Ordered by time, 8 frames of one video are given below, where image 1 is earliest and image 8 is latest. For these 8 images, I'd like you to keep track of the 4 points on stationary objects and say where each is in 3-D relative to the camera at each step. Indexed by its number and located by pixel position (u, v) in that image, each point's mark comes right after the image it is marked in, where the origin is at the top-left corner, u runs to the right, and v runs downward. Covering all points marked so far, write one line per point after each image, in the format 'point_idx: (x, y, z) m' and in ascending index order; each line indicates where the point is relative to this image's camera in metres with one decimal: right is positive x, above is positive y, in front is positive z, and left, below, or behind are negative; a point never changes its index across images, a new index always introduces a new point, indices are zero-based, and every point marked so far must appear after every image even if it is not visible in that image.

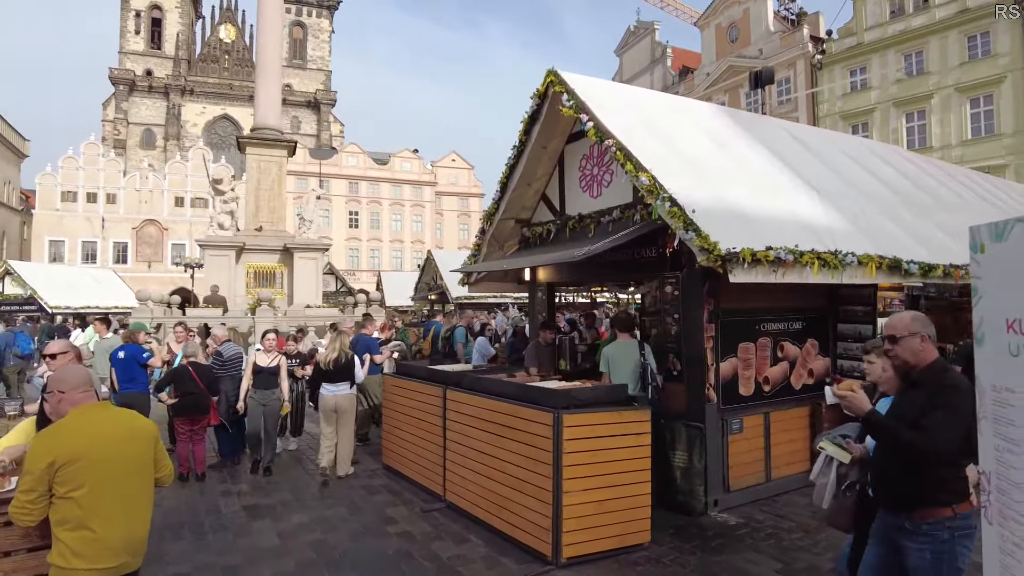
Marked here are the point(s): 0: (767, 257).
0: (+2.0, +0.2, +5.1) m
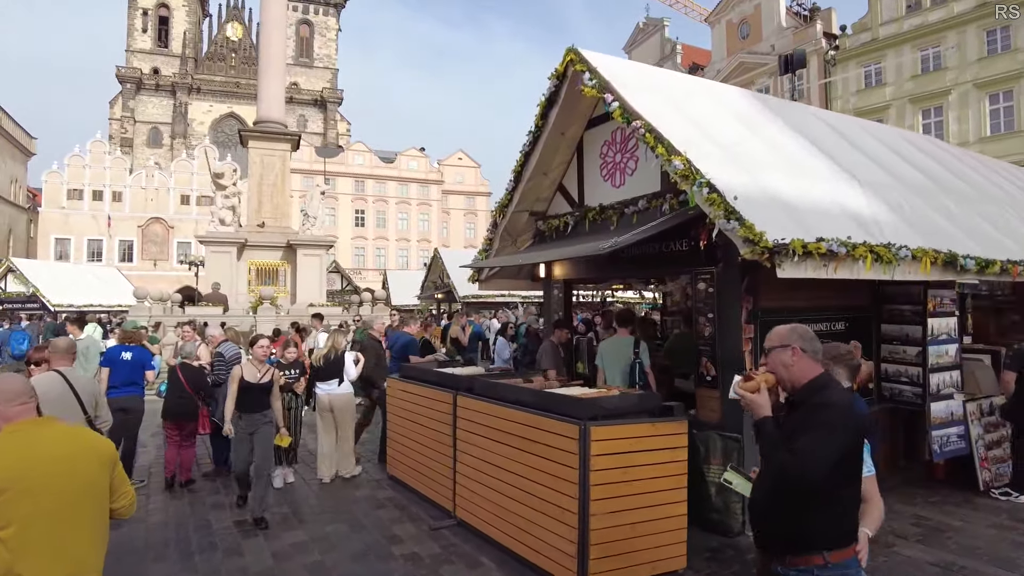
0: (+2.1, +0.3, +4.5) m
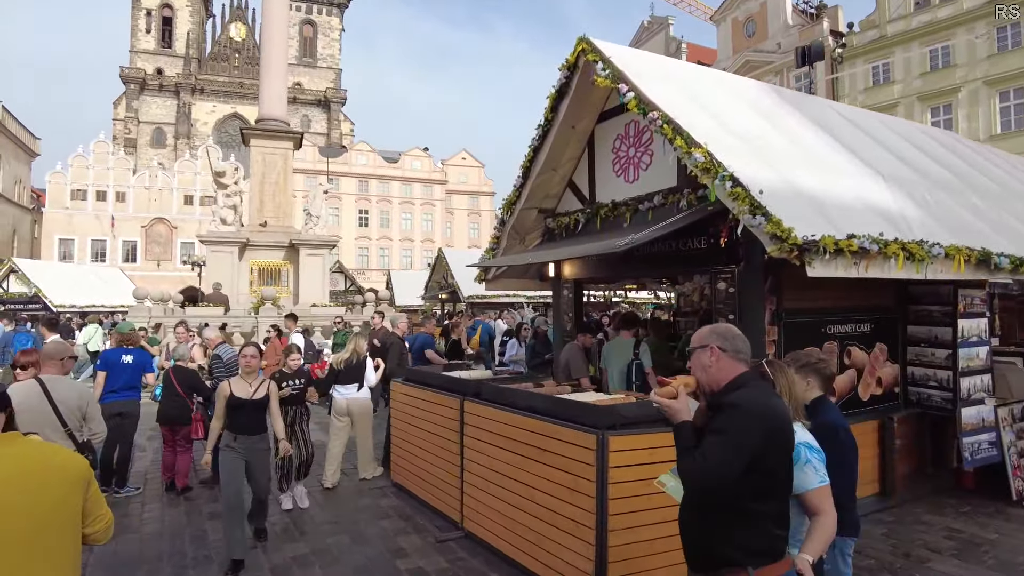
0: (+2.2, +0.3, +4.3) m
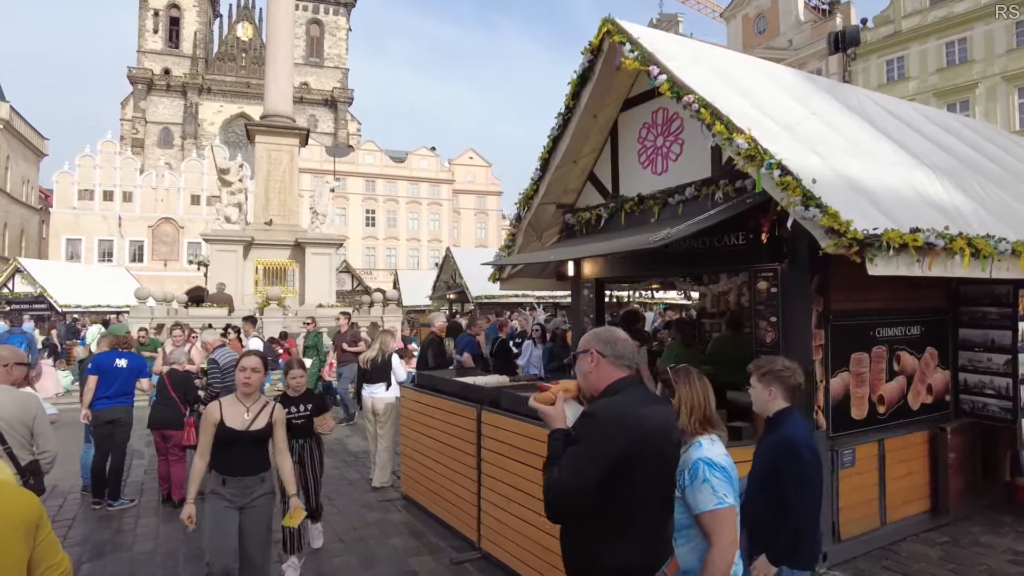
0: (+2.3, +0.3, +3.8) m
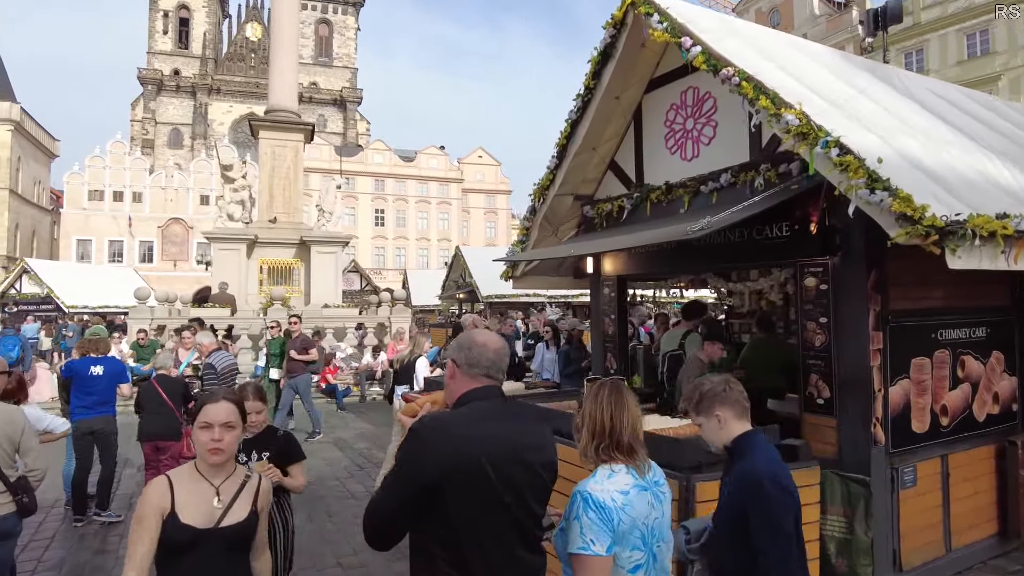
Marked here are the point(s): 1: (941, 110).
0: (+2.4, +0.3, +3.3) m
1: (+3.8, +1.6, +6.0) m
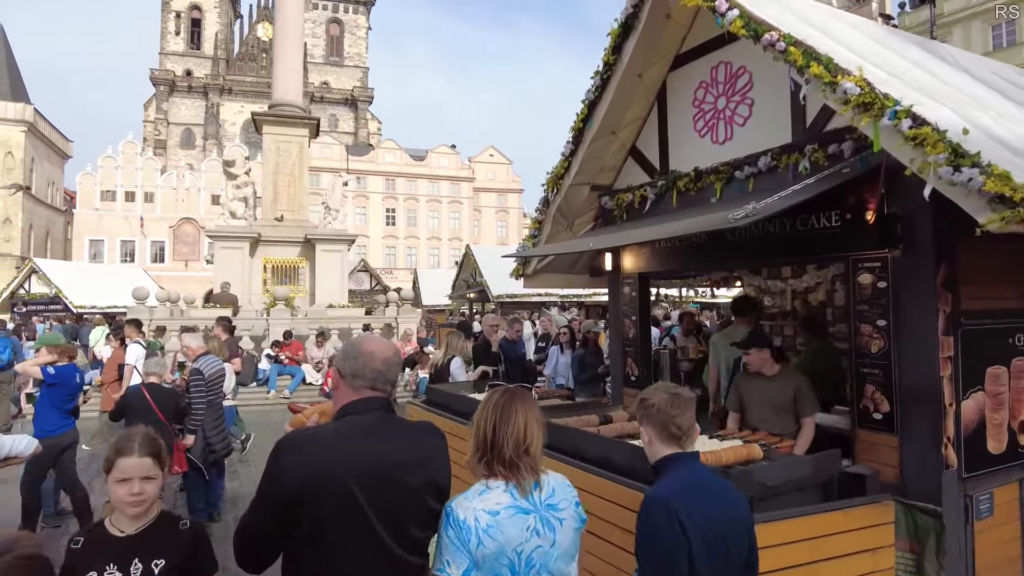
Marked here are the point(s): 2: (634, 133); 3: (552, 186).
0: (+2.4, +0.3, +2.7) m
1: (+3.9, +1.6, +5.4) m
2: (+1.0, +1.3, +5.6) m
3: (+0.3, +0.9, +5.9) m
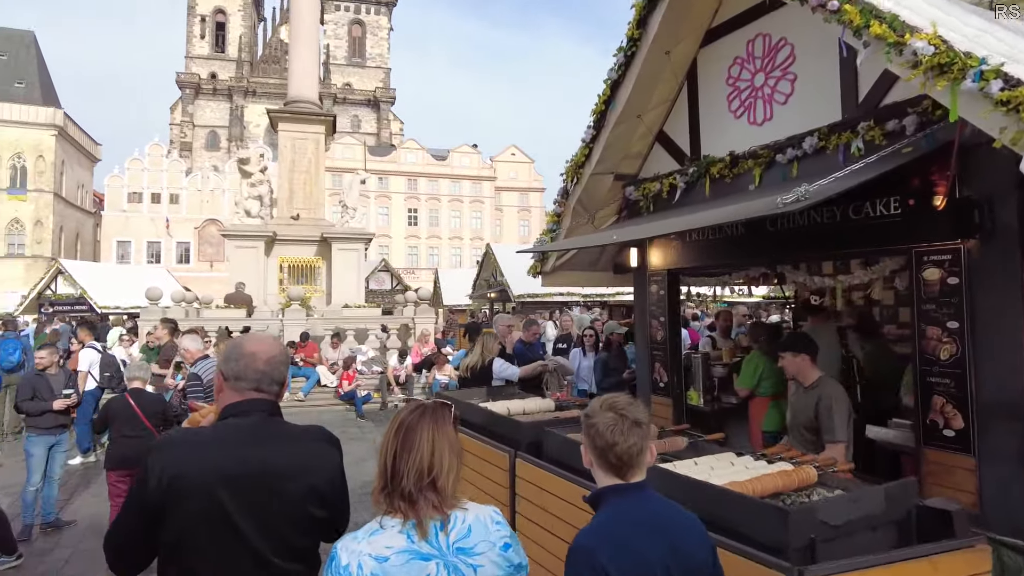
0: (+2.5, +0.3, +2.2) m
1: (+4.0, +1.7, +4.8) m
2: (+1.1, +1.3, +5.1) m
3: (+0.5, +0.9, +5.4) m
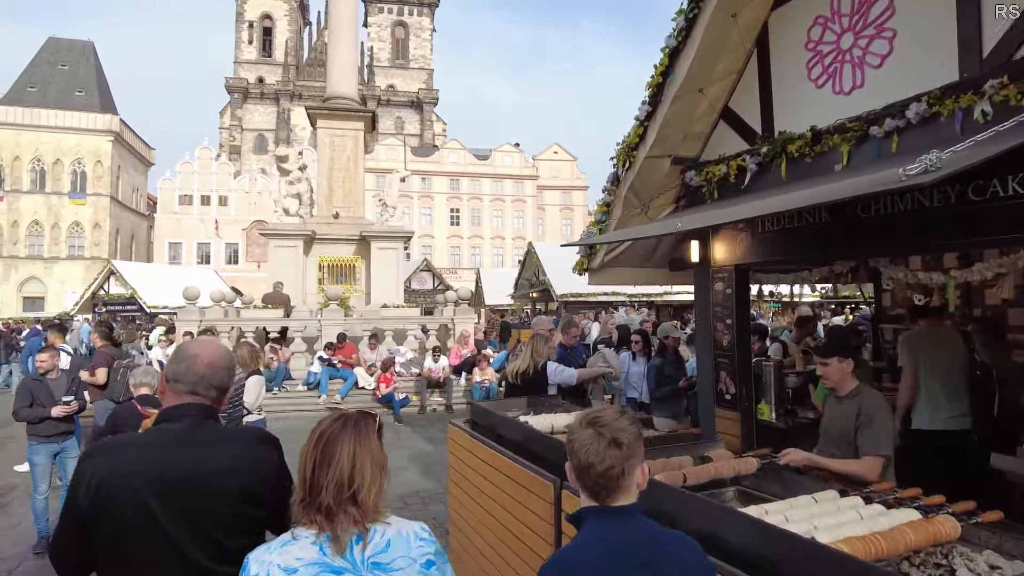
0: (+2.6, +0.3, +1.5) m
1: (+4.3, +1.7, +4.0) m
2: (+1.4, +1.3, +4.5) m
3: (+0.8, +0.9, +4.8) m
